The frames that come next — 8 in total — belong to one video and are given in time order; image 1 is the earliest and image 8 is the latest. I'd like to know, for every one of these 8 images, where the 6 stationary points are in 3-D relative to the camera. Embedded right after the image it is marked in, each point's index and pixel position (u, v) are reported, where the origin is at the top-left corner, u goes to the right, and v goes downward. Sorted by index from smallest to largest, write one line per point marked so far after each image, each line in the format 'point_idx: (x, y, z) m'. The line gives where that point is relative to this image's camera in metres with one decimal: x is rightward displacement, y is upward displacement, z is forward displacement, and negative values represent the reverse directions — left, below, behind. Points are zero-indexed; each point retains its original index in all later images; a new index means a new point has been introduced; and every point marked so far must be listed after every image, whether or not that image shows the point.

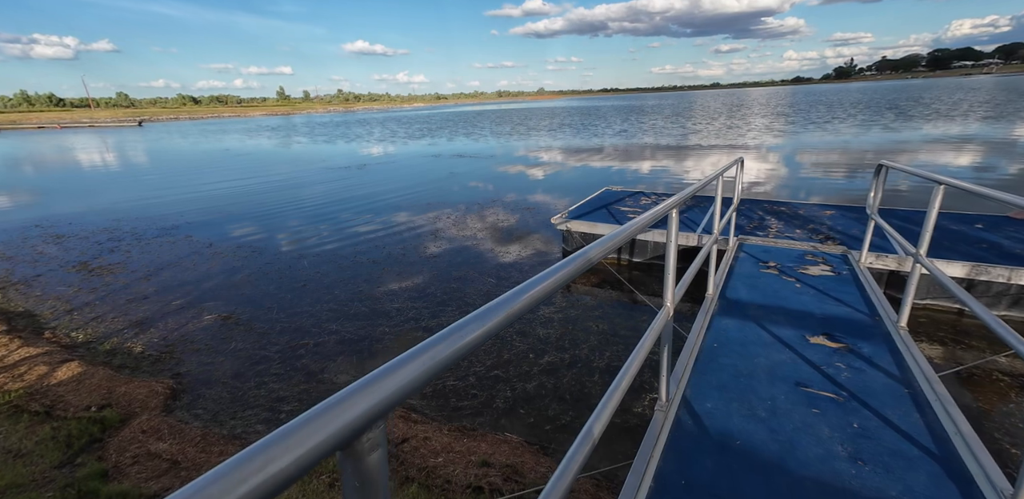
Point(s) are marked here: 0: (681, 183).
0: (+6.7, +2.8, +17.7) m
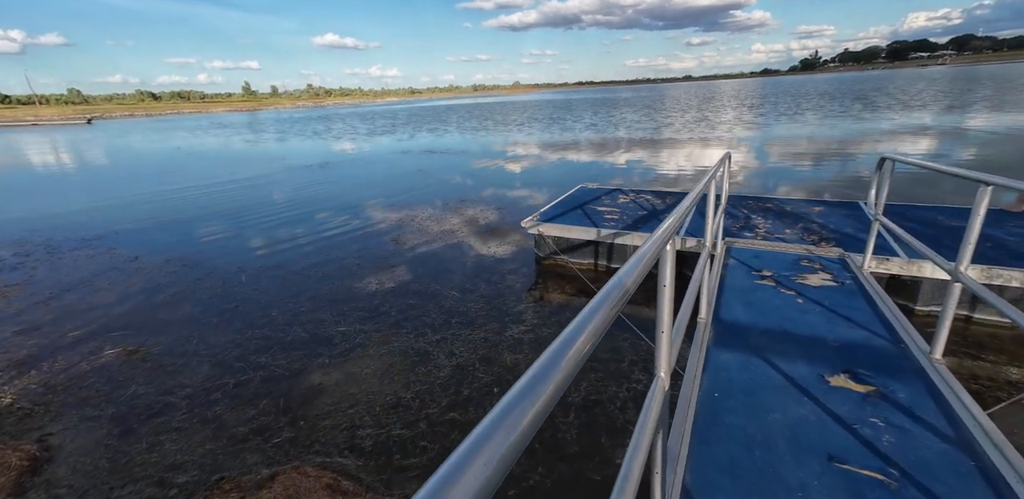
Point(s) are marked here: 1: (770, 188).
0: (+5.6, +2.9, +17.2) m
1: (+8.9, +2.3, +15.1) m
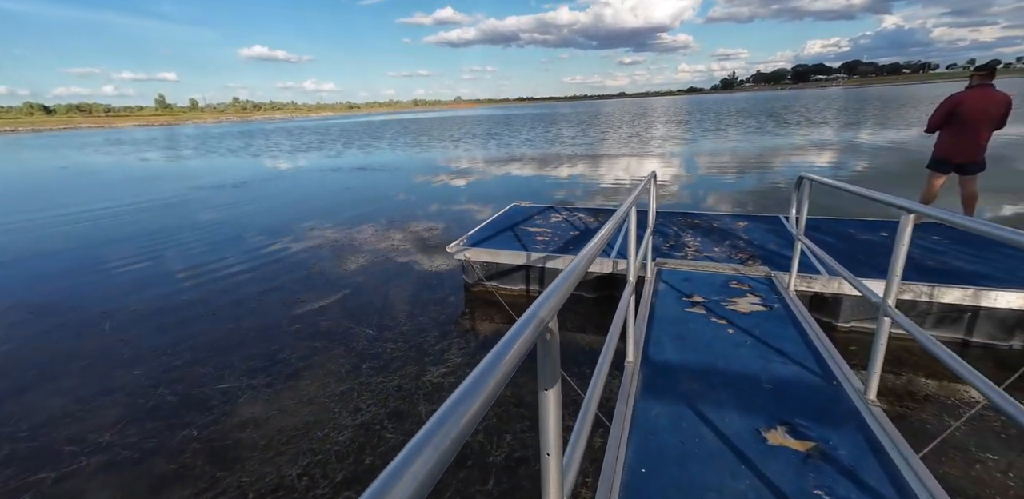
0: (+3.2, +2.4, +17.3) m
1: (+6.7, +2.0, +15.6) m
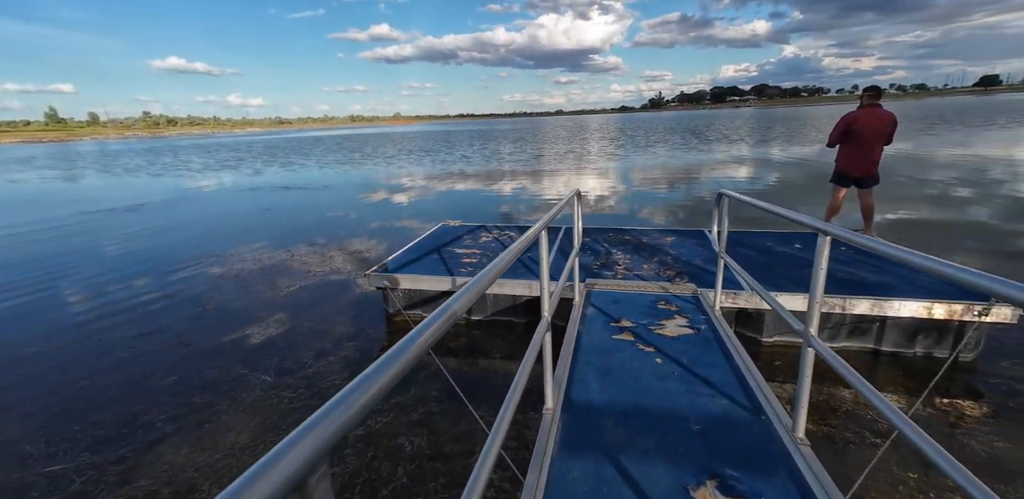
0: (+0.7, +1.7, +17.2) m
1: (+4.4, +1.5, +15.9) m
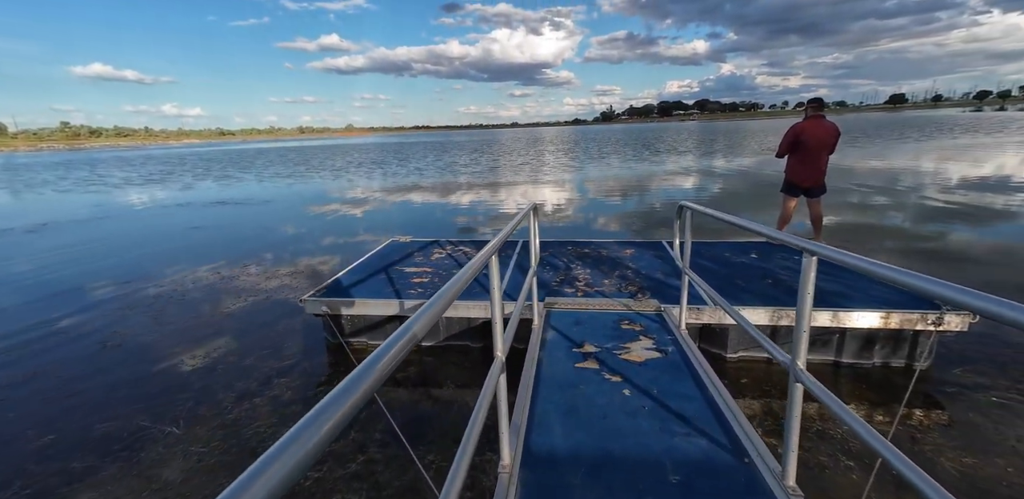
0: (-1.0, +1.2, +16.8) m
1: (+2.9, +1.1, +15.9) m
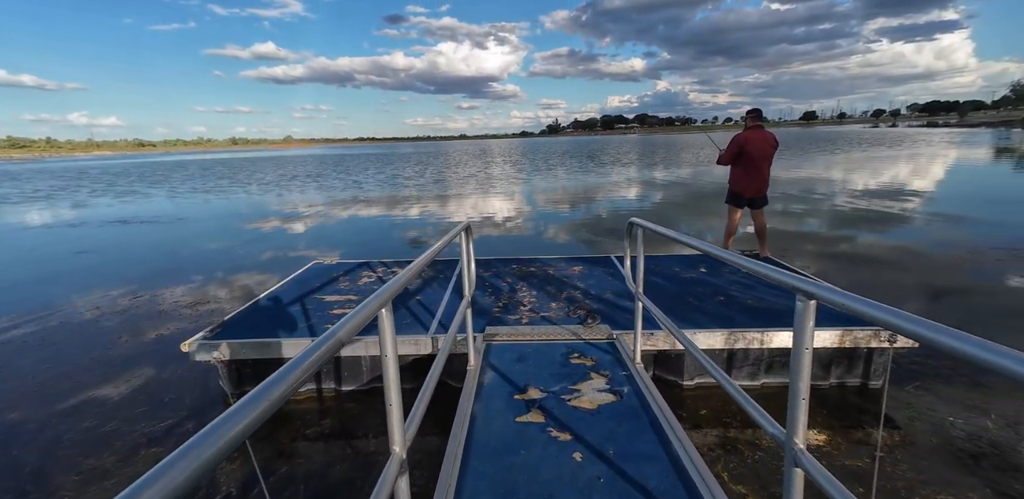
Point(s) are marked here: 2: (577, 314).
0: (-3.0, +0.6, +16.0) m
1: (+1.0, +0.6, +15.5) m
2: (+0.8, -0.8, +5.3) m
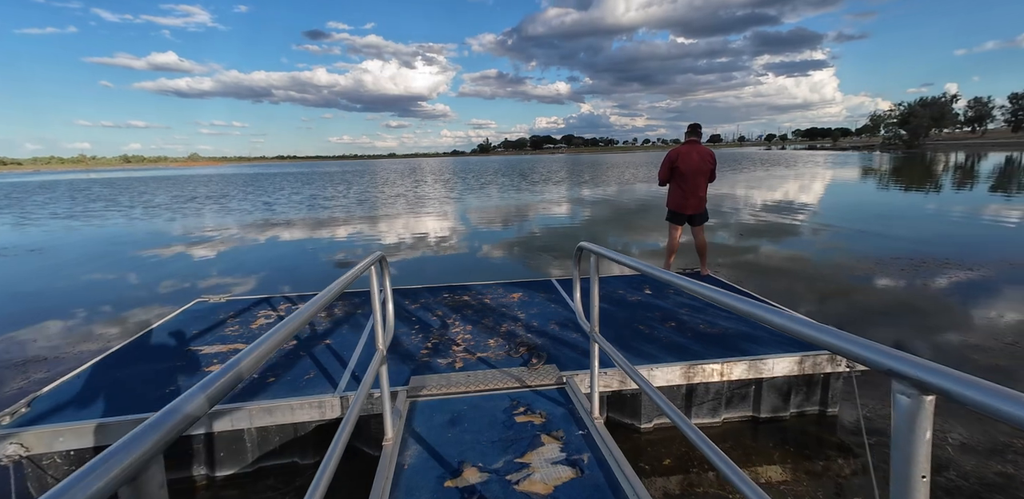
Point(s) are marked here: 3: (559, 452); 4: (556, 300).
0: (-5.2, -0.2, +14.7) m
1: (-1.2, -0.1, +14.7) m
2: (+0.1, -1.1, +4.6) m
3: (+0.3, -1.3, +2.9) m
4: (+0.6, -0.7, +6.3) m
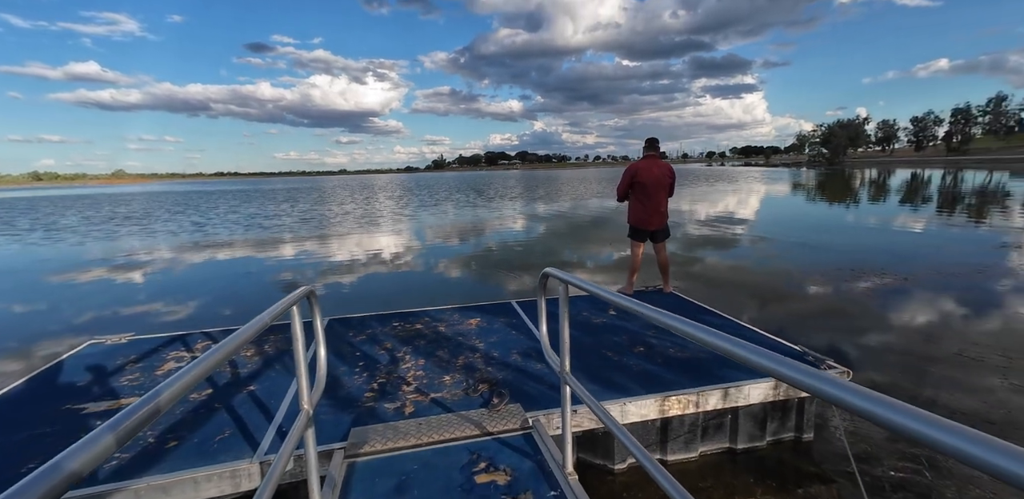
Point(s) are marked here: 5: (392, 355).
0: (-6.6, -0.9, +13.6) m
1: (-2.6, -0.7, +14.0) m
2: (-0.3, -1.3, +4.1) m
3: (+0.1, -1.5, +2.4) m
4: (+0.1, -1.0, +5.8) m
5: (-1.3, -1.2, +5.0) m
